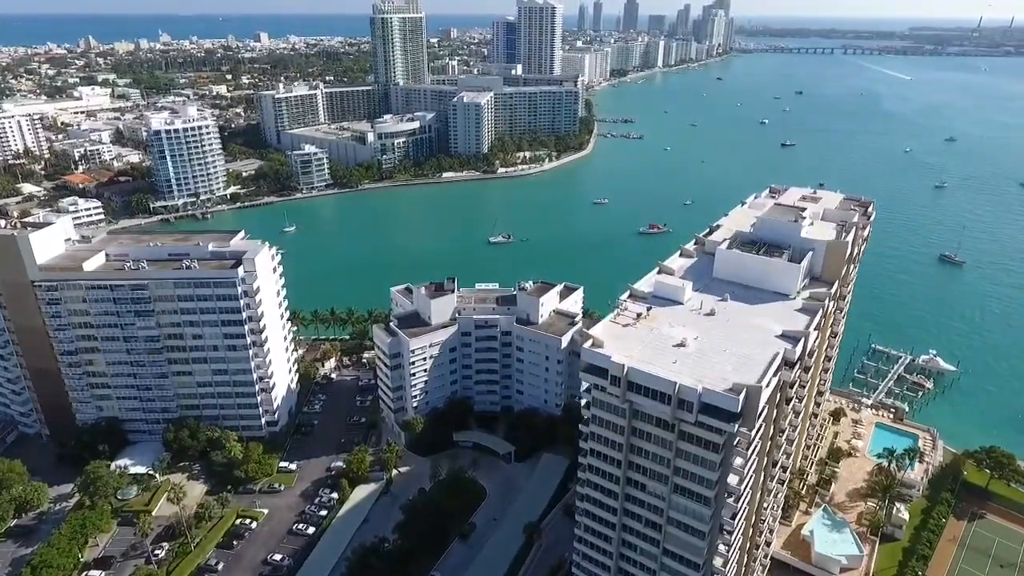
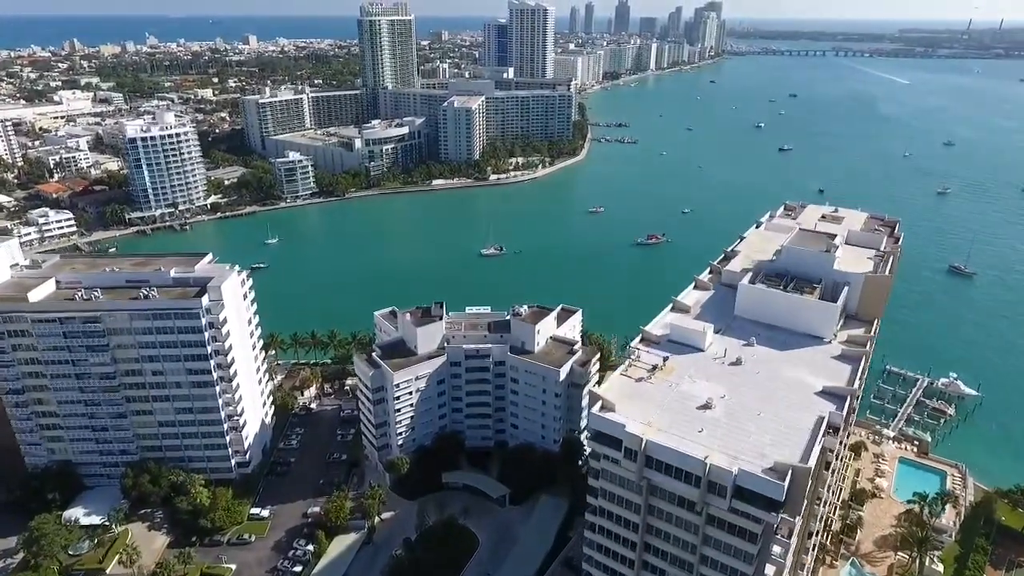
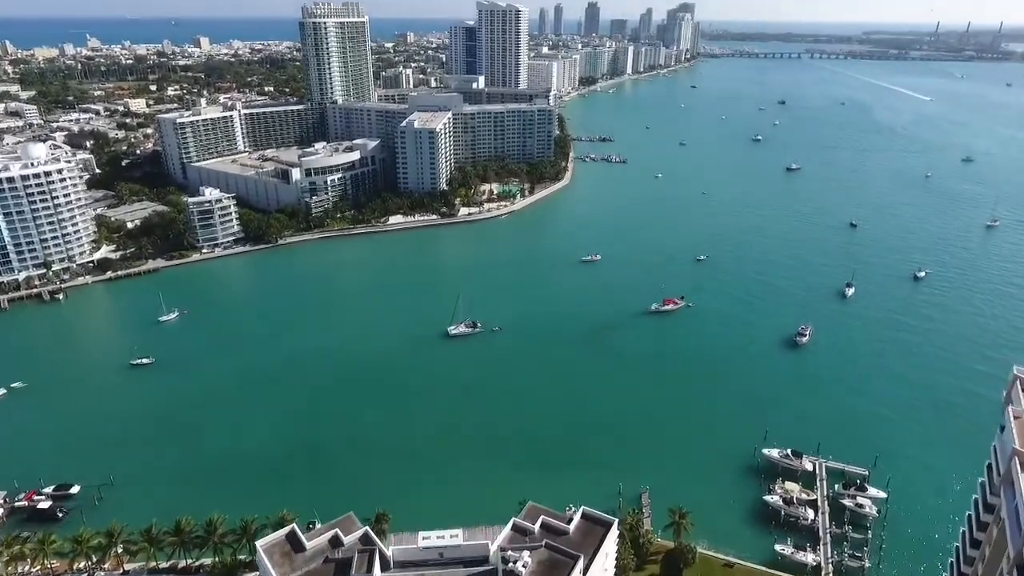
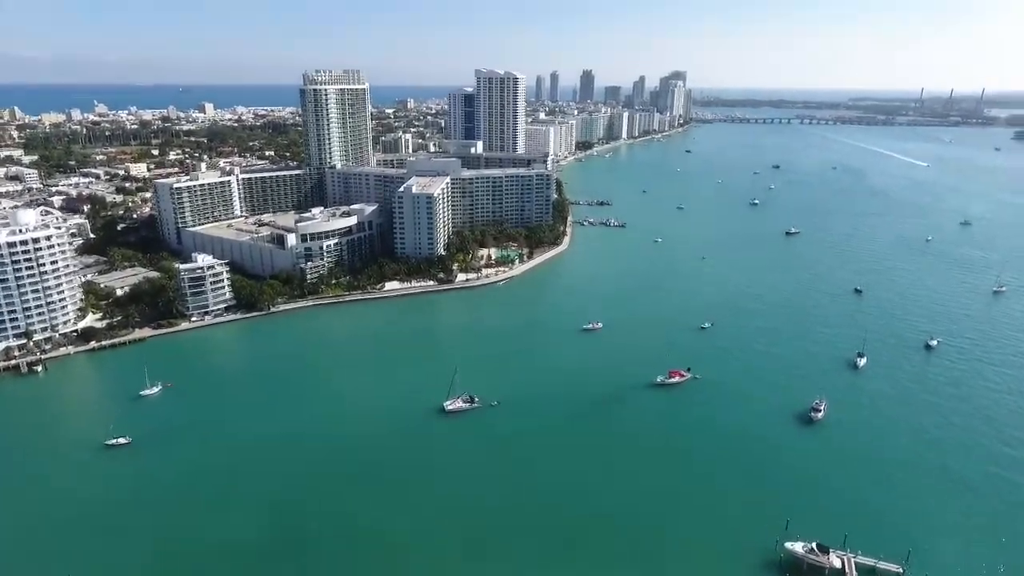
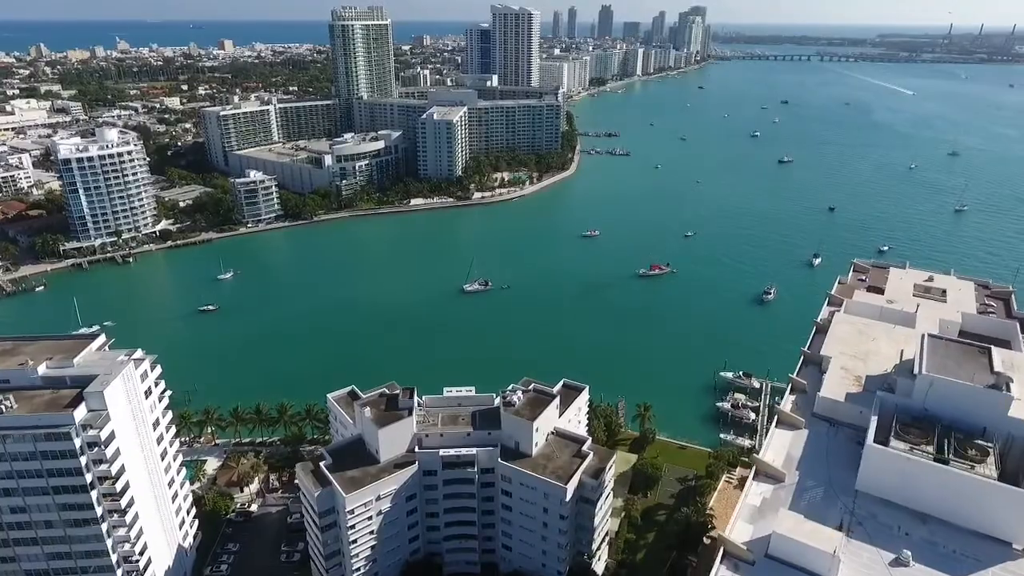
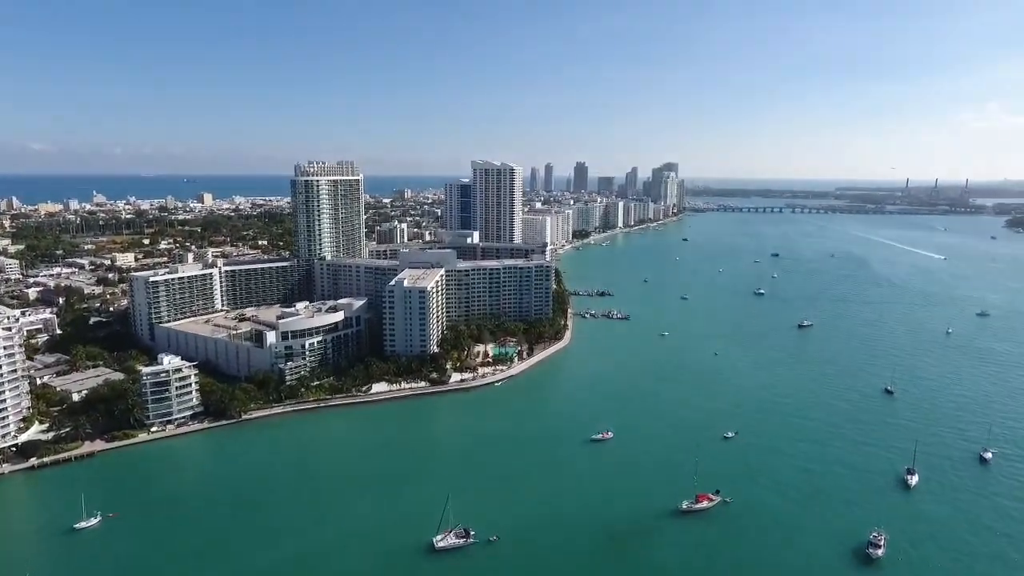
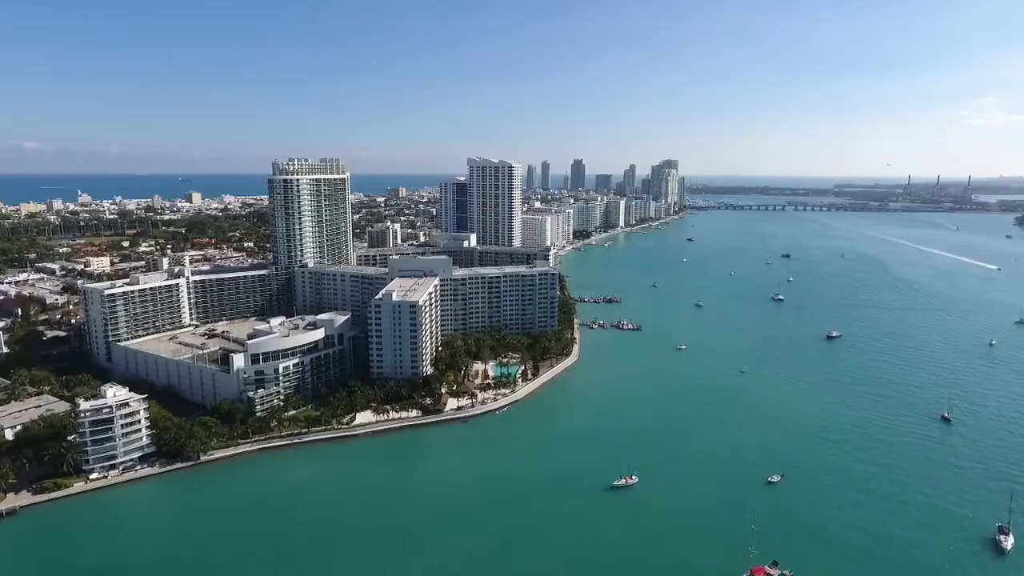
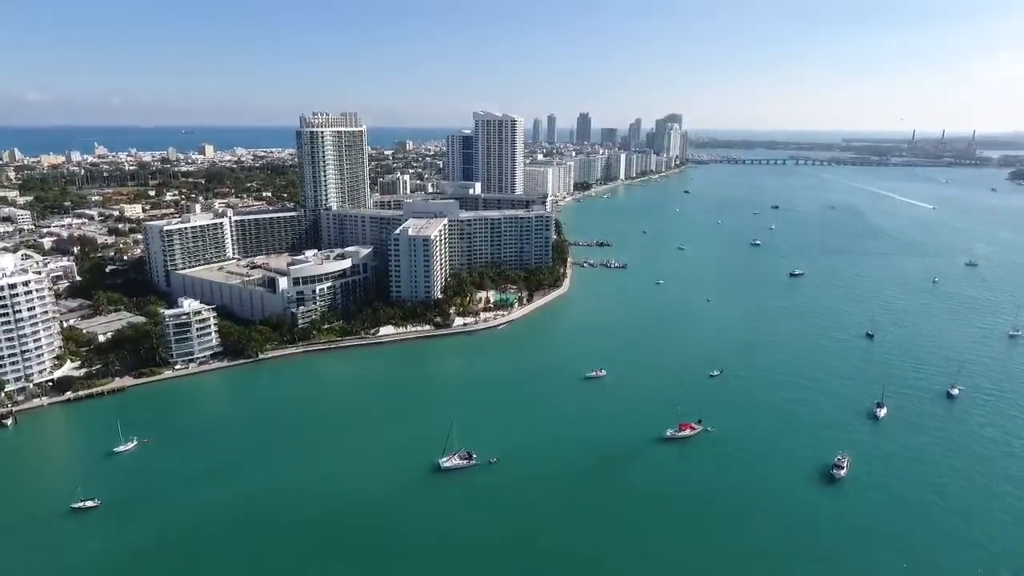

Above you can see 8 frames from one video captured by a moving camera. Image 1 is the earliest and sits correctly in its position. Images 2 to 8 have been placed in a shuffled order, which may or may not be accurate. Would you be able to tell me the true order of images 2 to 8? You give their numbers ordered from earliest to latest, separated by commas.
2, 5, 3, 4, 8, 6, 7
